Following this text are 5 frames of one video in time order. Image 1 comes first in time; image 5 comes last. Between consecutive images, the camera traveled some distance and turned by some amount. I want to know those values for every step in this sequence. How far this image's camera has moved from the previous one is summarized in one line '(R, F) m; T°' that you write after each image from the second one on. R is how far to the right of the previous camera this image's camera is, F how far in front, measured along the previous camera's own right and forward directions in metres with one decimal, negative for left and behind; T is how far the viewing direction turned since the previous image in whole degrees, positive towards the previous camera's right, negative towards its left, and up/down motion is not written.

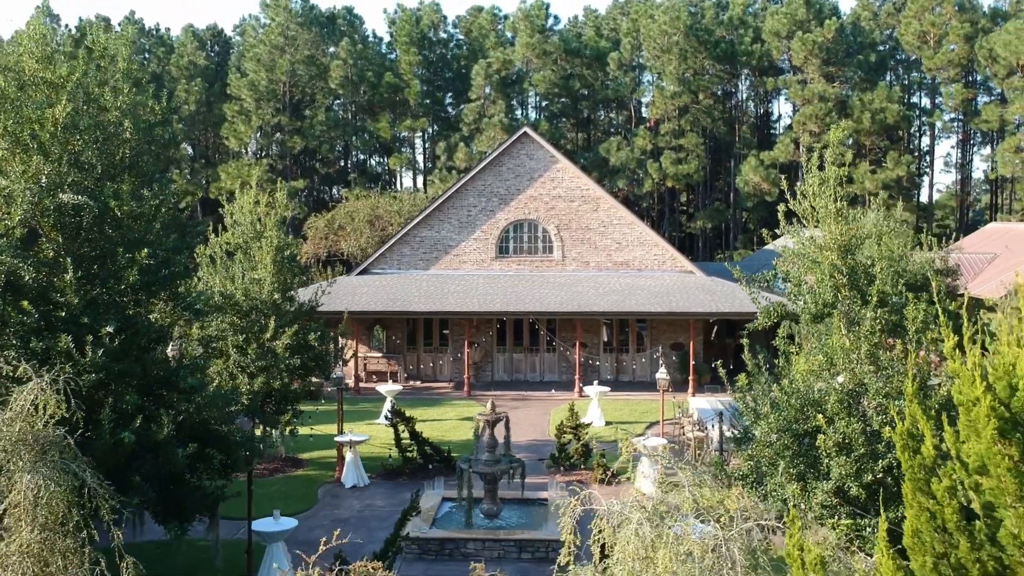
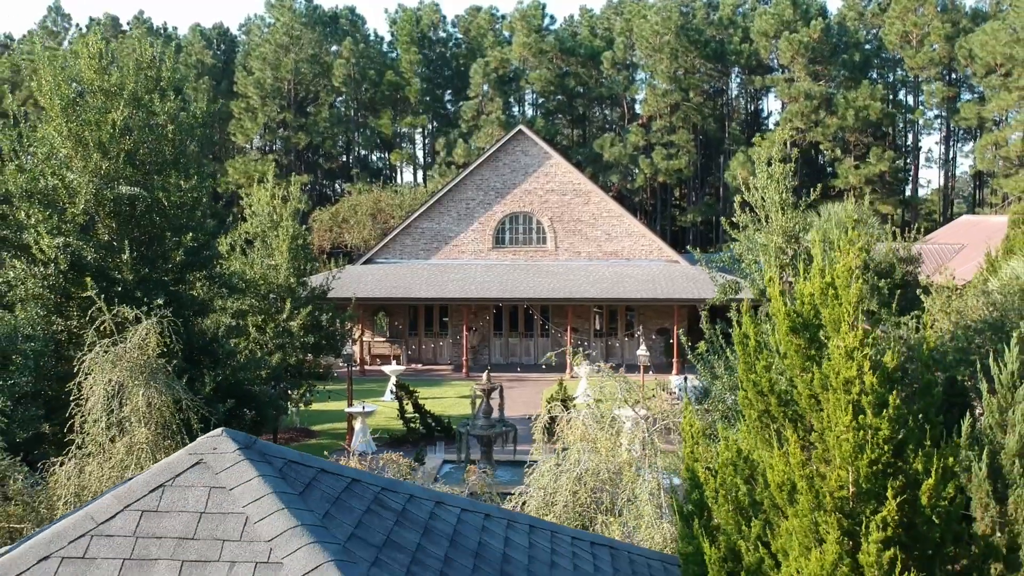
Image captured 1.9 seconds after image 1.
(+0.1, -1.9) m; 0°
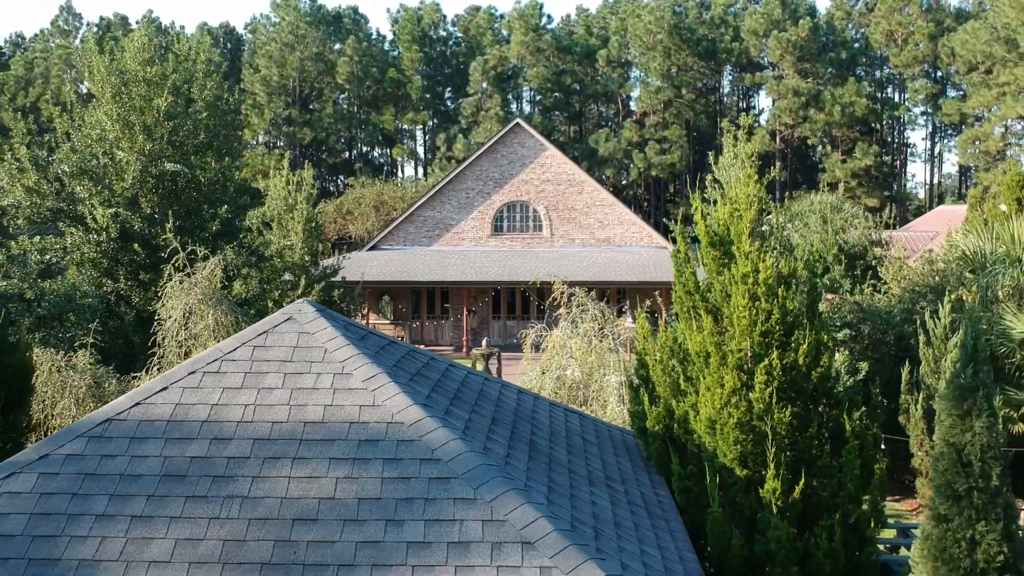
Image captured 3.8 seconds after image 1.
(0.0, -1.7) m; 0°
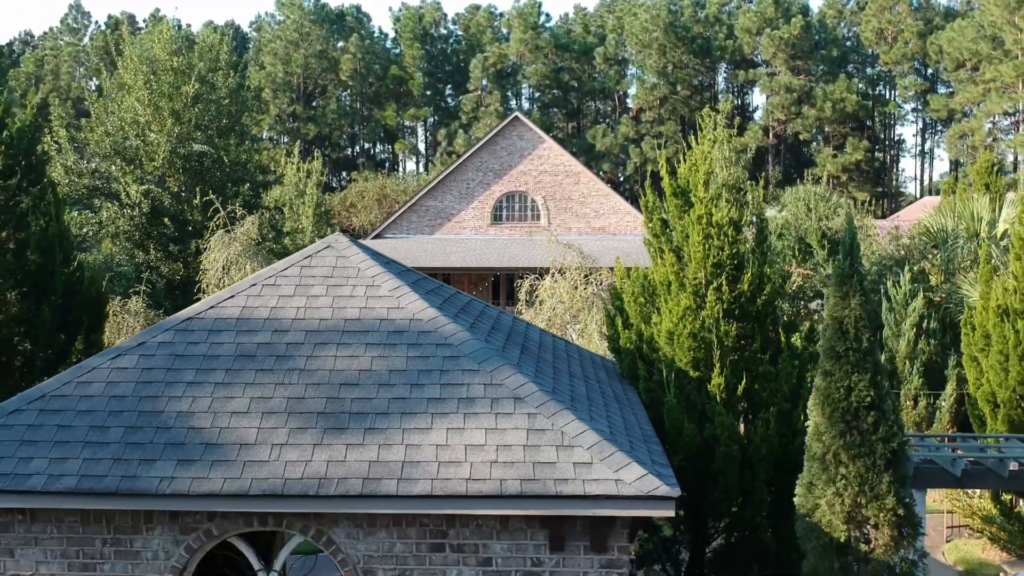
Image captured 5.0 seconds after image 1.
(0.0, -1.3) m; 0°
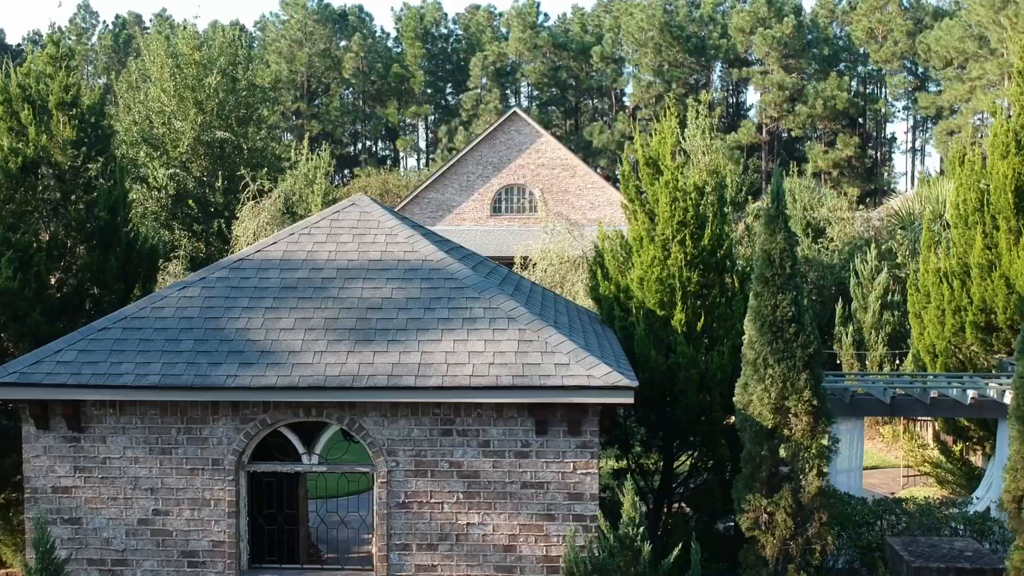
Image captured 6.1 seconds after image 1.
(0.0, -1.3) m; 0°
